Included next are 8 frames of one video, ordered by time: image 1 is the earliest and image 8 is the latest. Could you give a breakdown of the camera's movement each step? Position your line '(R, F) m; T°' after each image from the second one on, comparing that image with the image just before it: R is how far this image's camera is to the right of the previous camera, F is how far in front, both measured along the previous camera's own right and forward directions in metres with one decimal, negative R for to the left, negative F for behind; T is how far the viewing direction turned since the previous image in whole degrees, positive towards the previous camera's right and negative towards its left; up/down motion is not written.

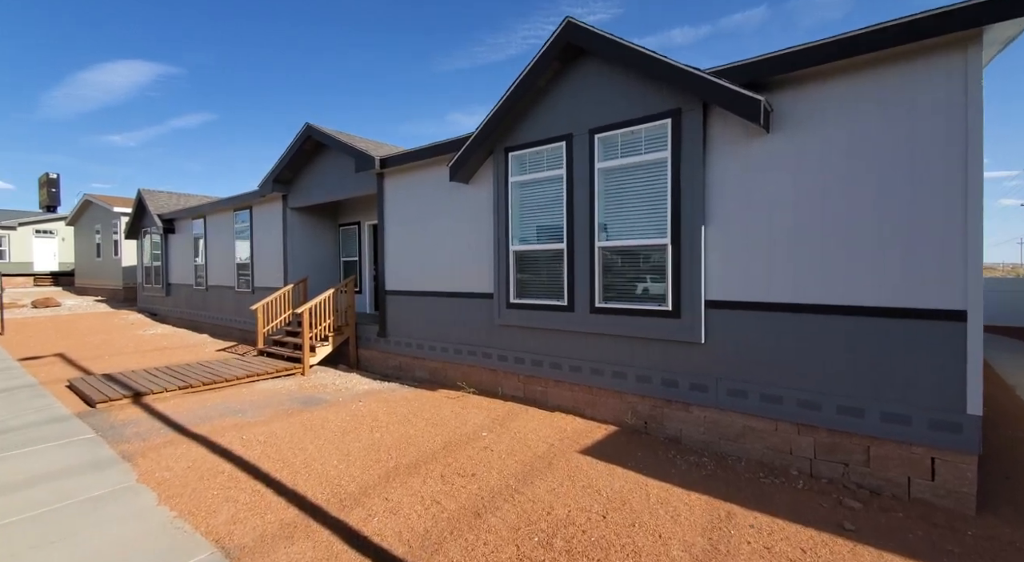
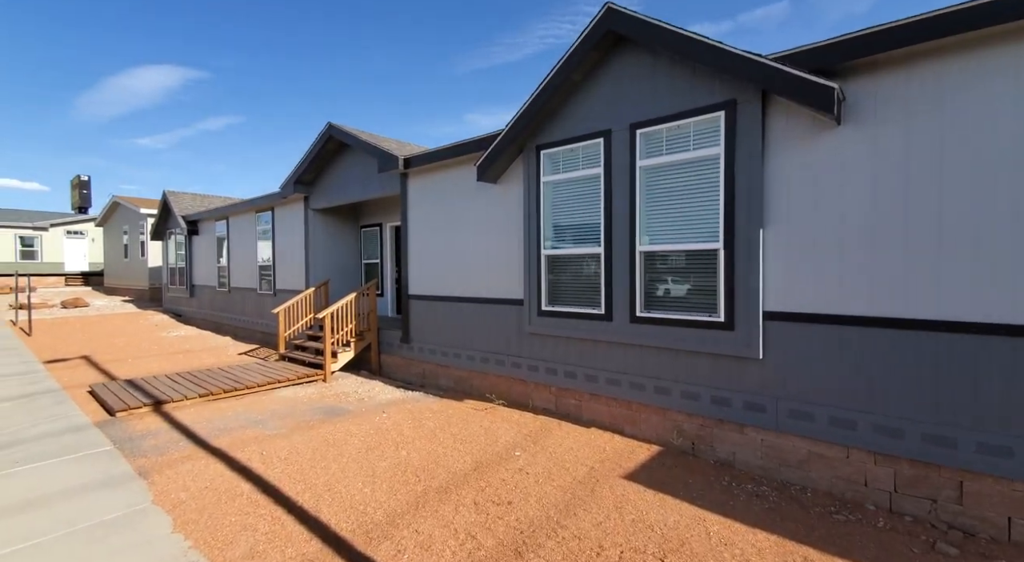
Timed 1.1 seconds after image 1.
(-0.1, +0.4) m; -2°
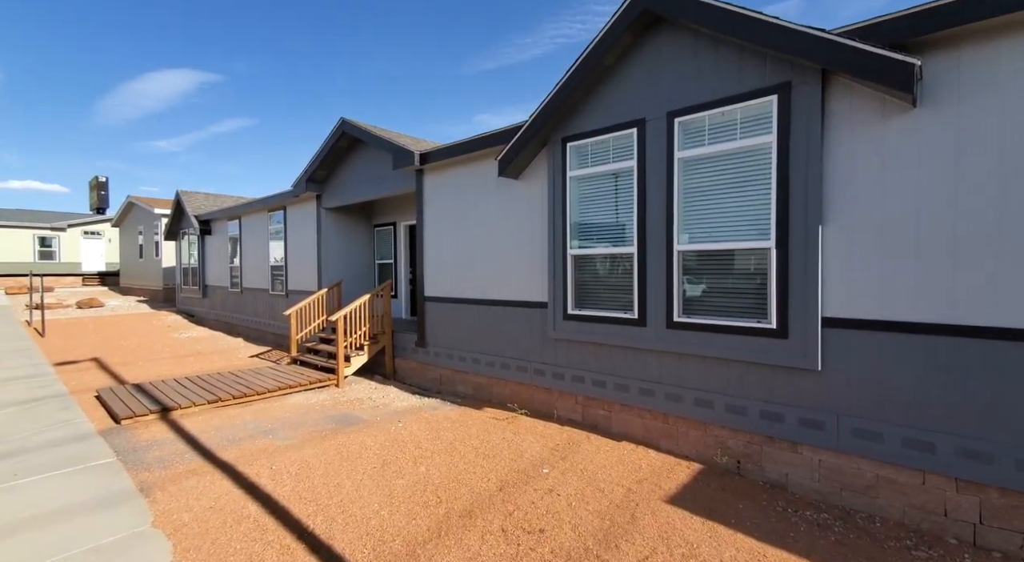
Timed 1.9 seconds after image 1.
(-0.1, +0.4) m; -1°
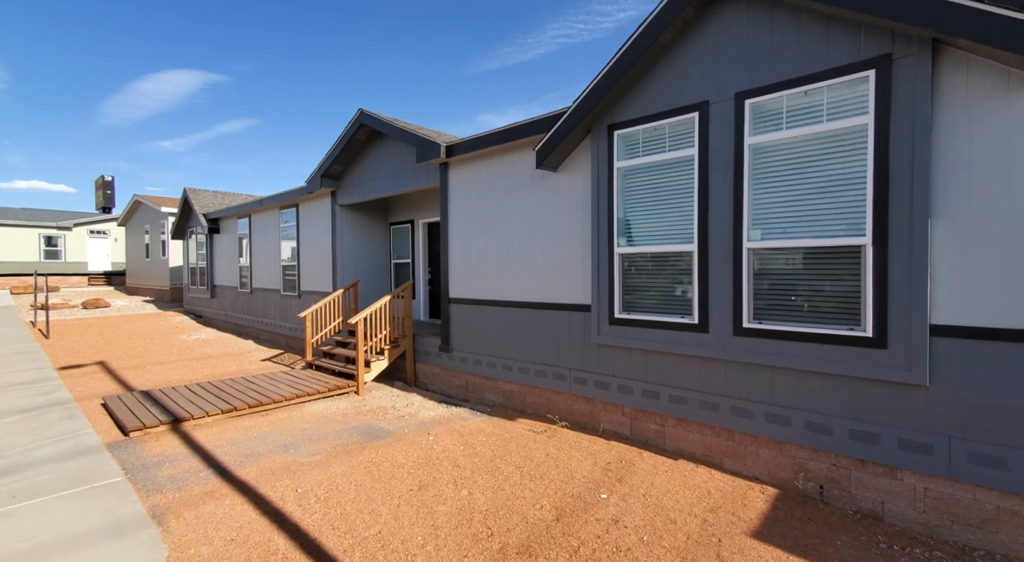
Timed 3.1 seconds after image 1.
(-0.4, +0.5) m; 0°
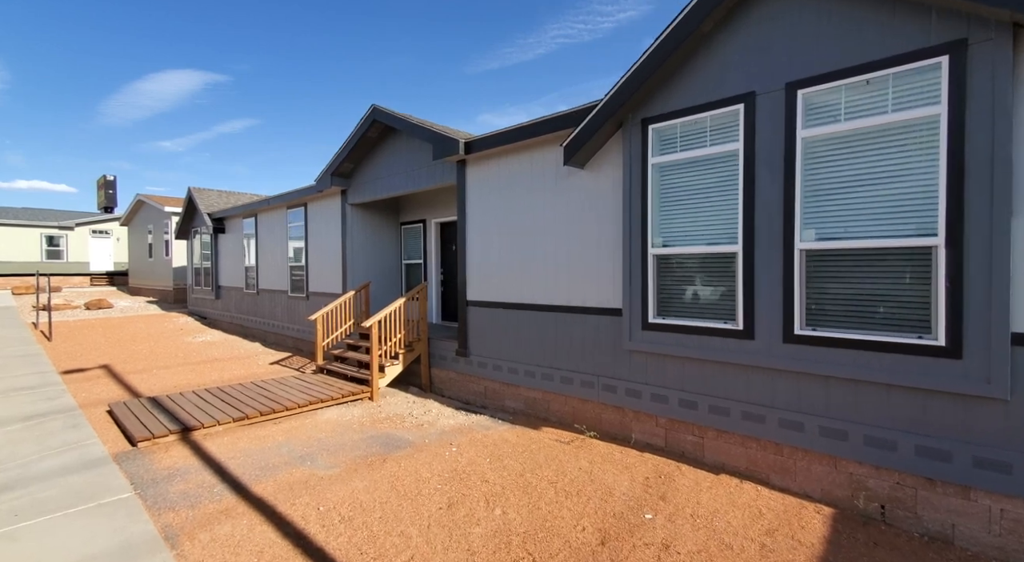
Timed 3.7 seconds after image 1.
(-0.3, +0.3) m; 0°
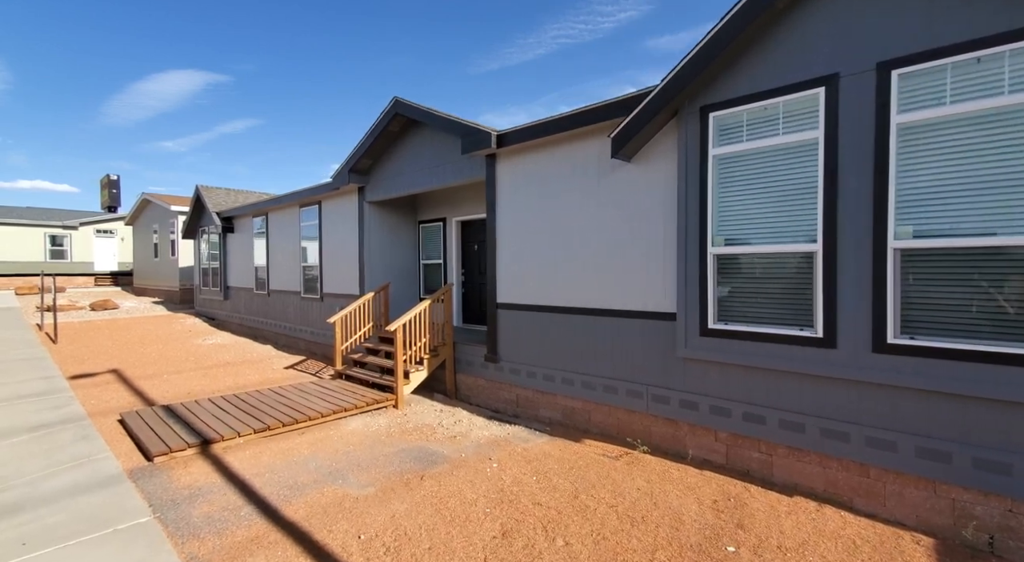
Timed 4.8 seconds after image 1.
(-0.4, +0.4) m; 0°
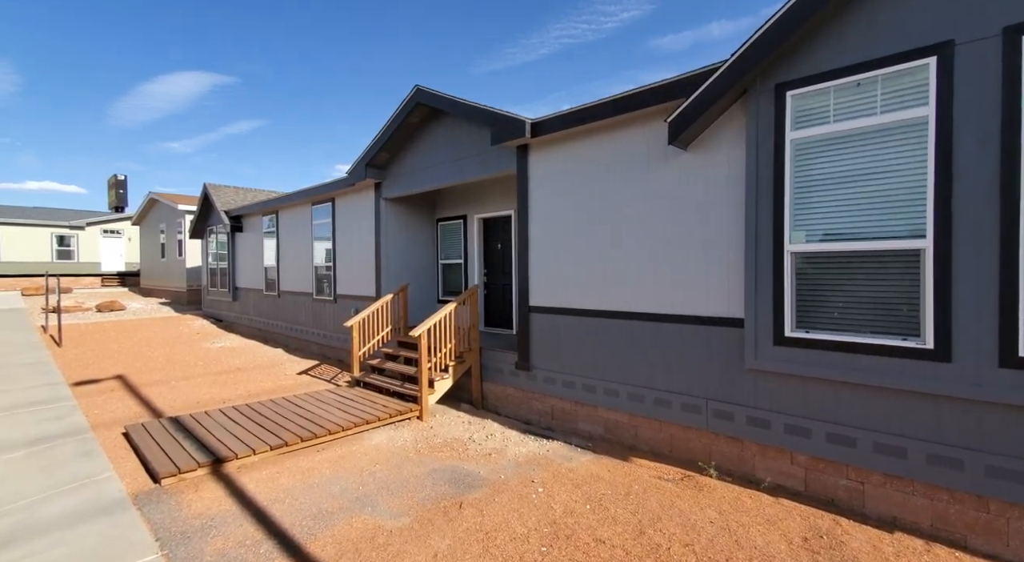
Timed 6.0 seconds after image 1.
(-0.3, +0.5) m; -1°
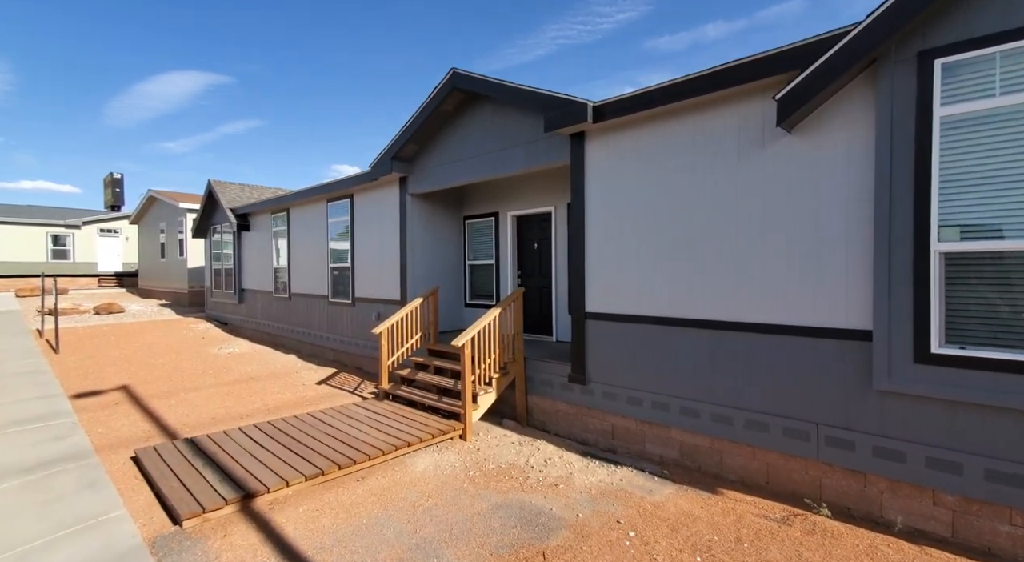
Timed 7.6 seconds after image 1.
(-0.6, +0.6) m; 0°
